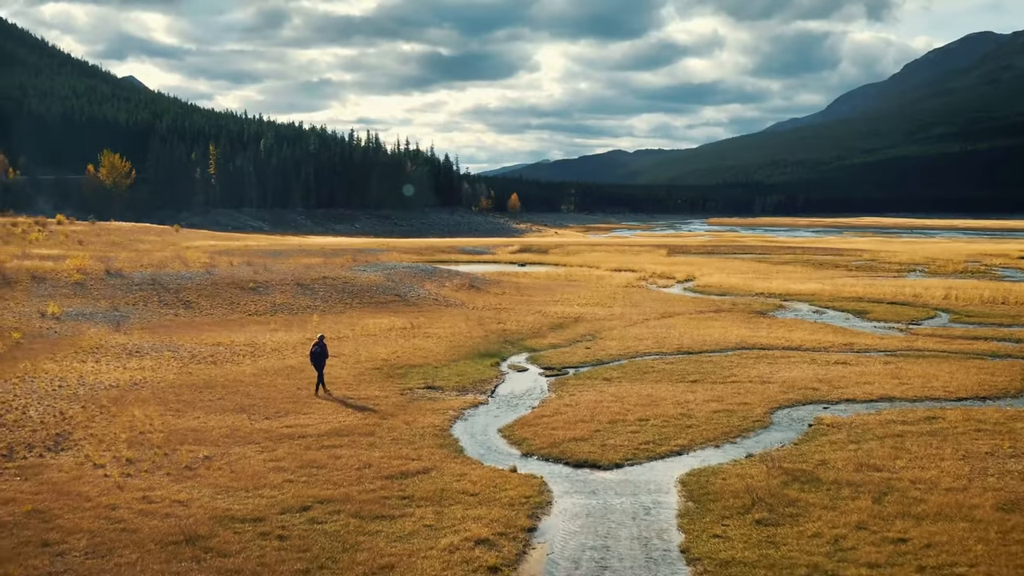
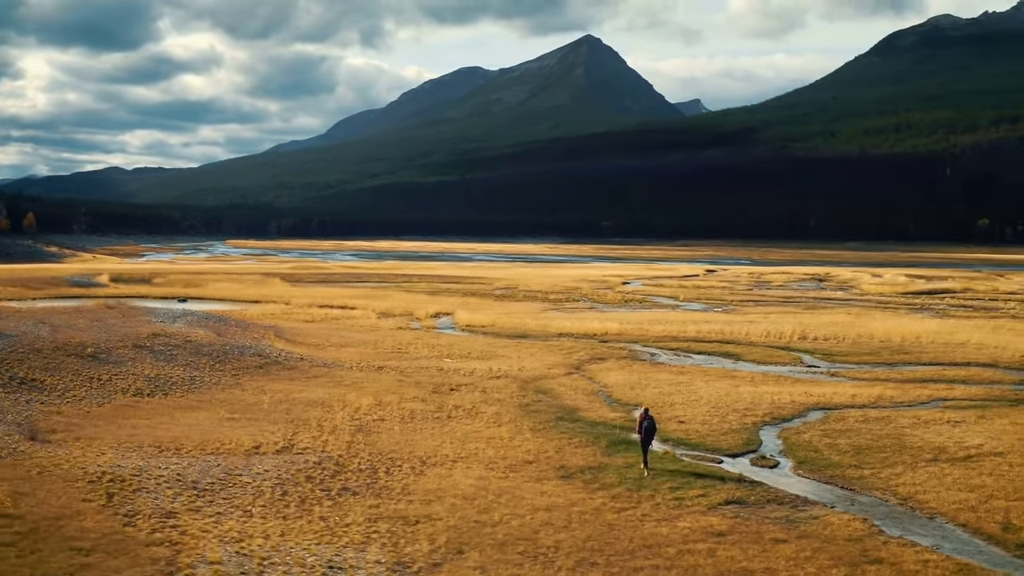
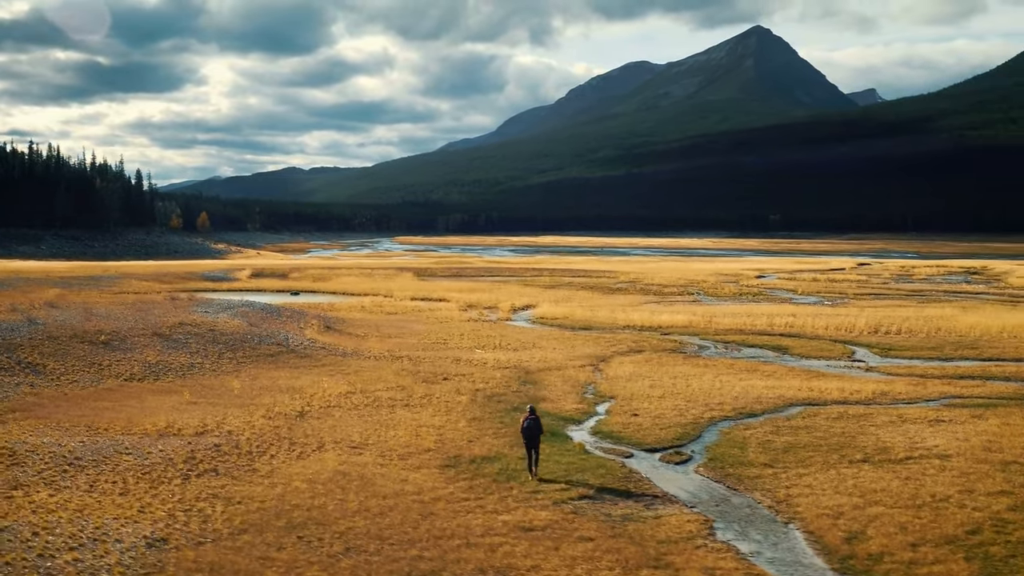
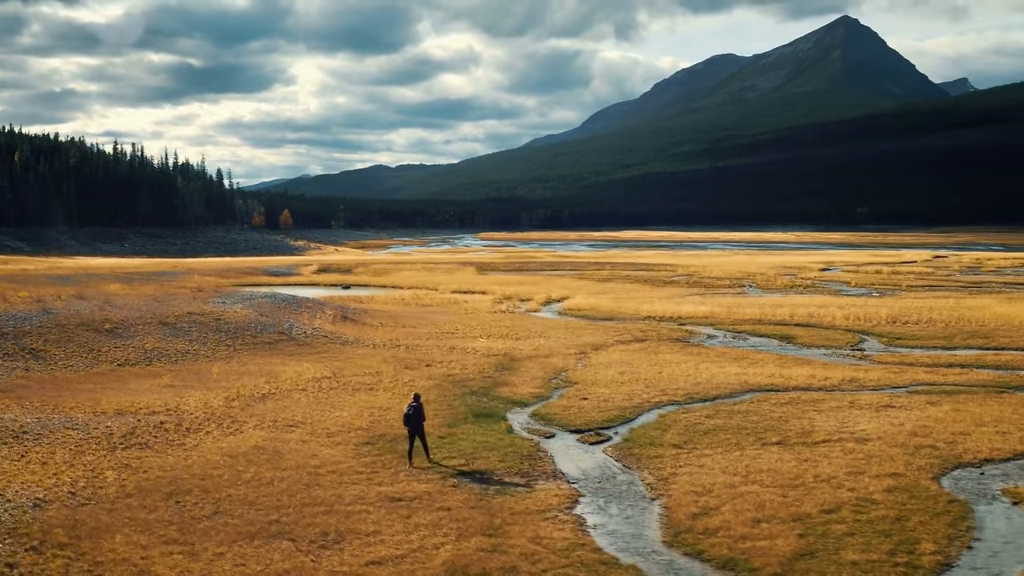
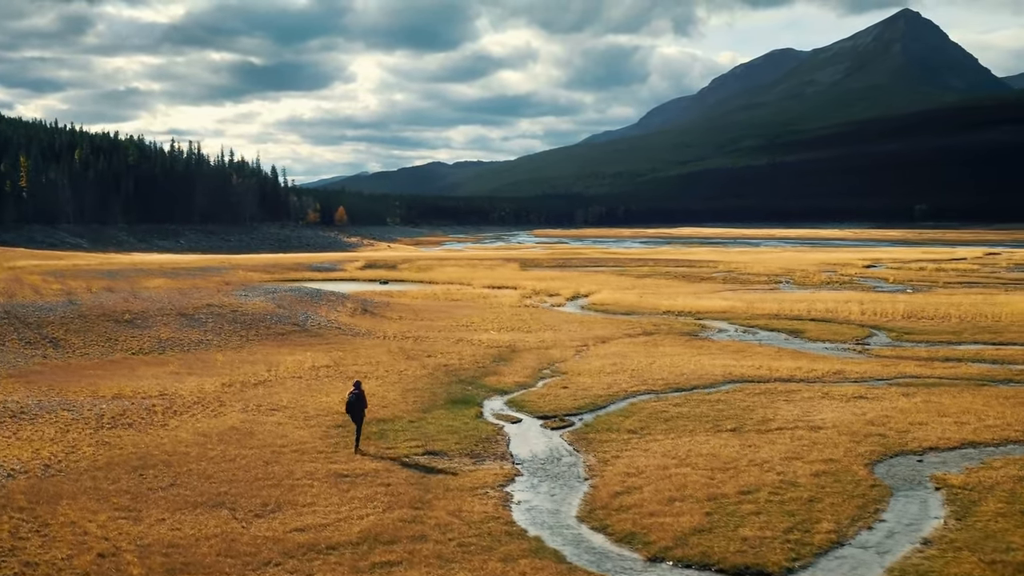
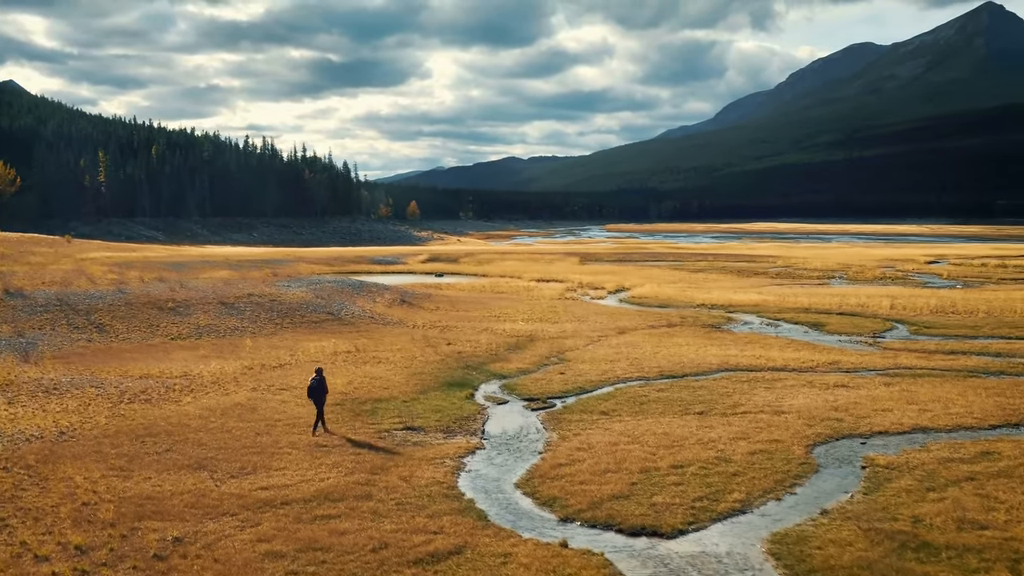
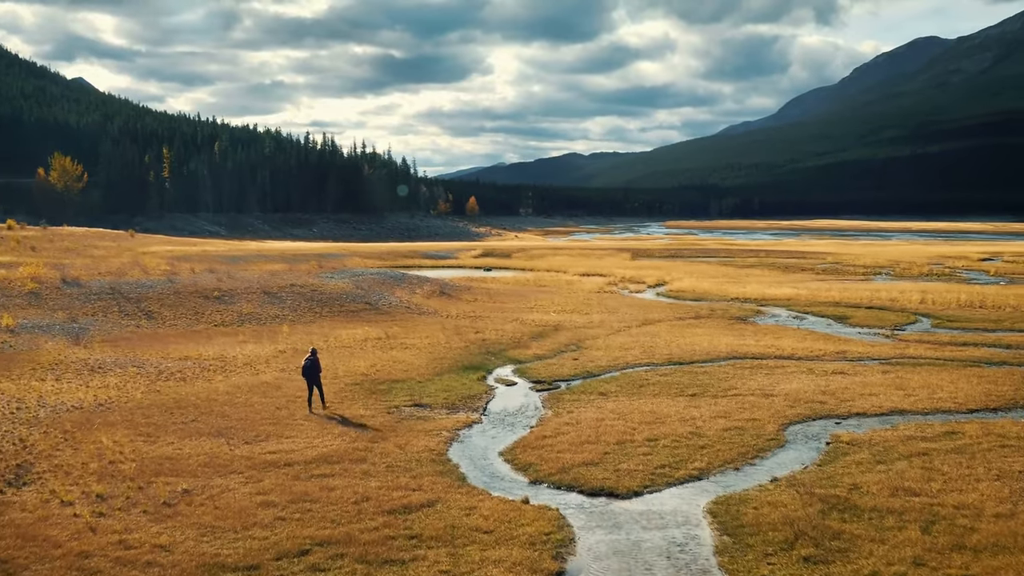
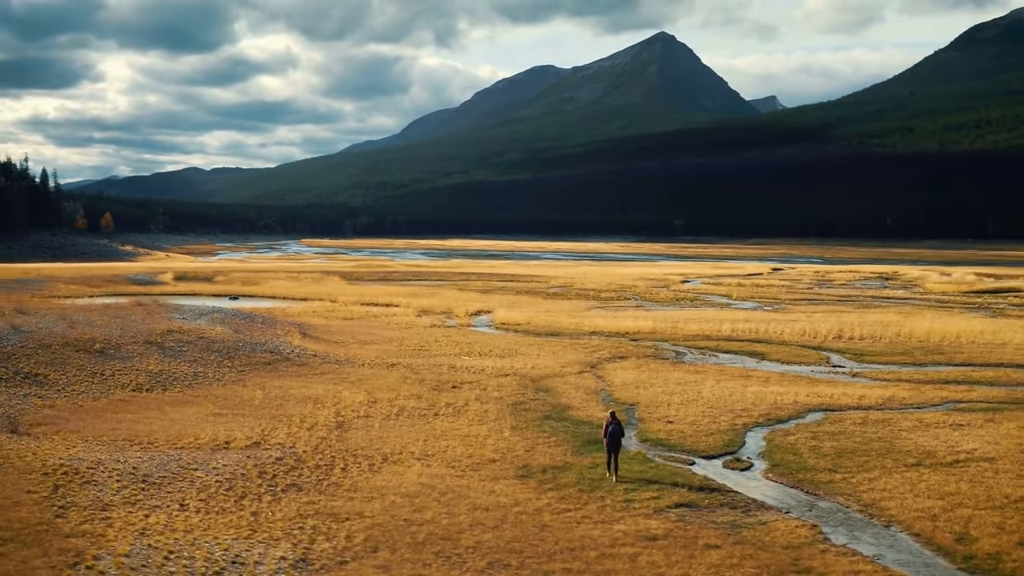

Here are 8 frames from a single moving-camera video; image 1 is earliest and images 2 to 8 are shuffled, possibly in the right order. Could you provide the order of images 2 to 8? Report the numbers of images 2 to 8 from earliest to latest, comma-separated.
7, 6, 5, 4, 3, 8, 2
